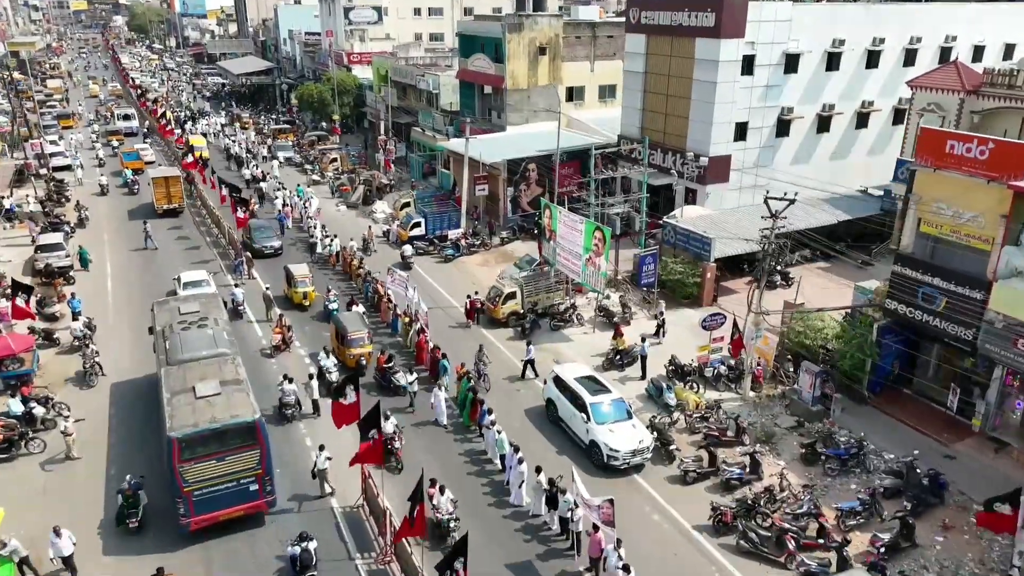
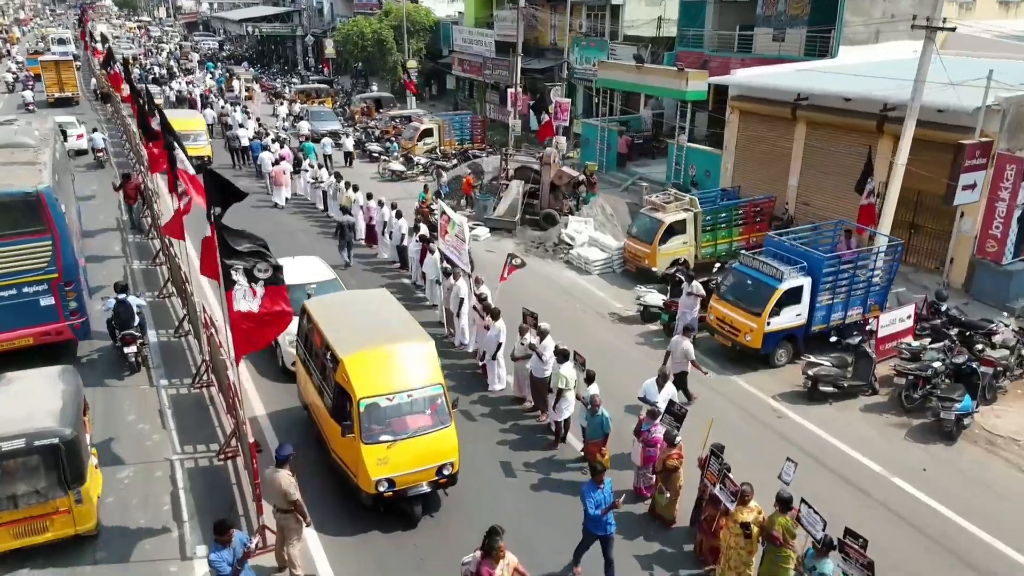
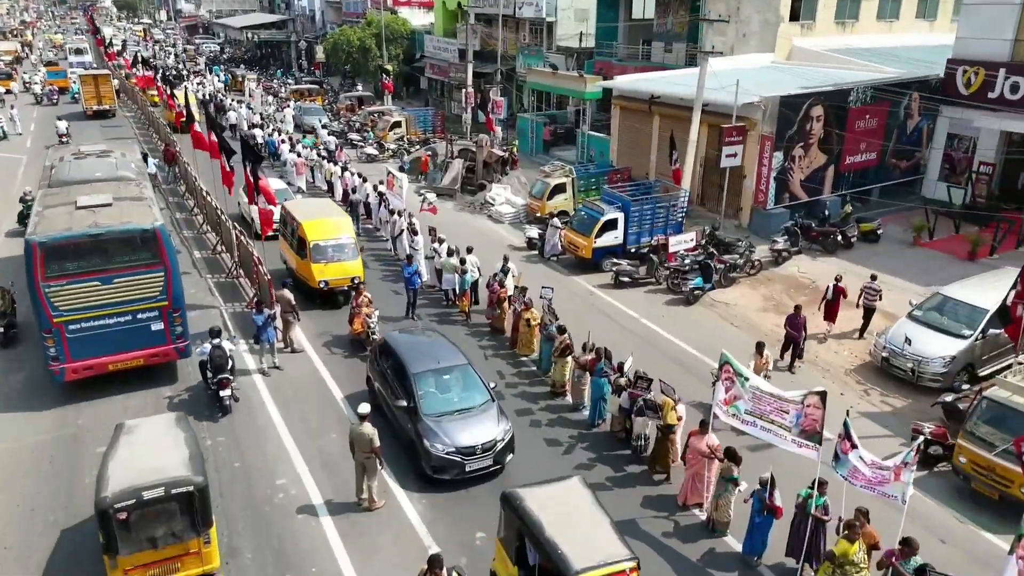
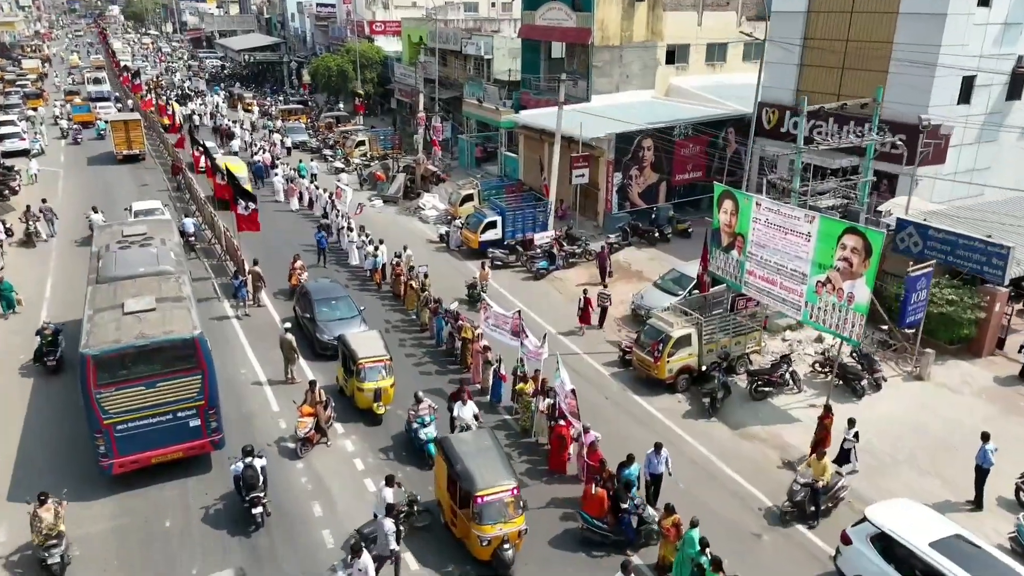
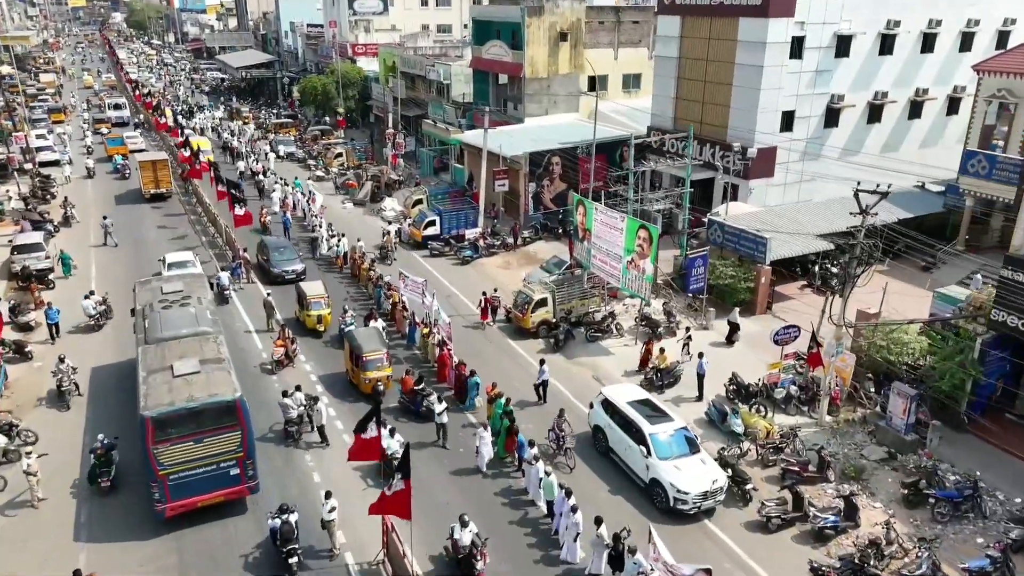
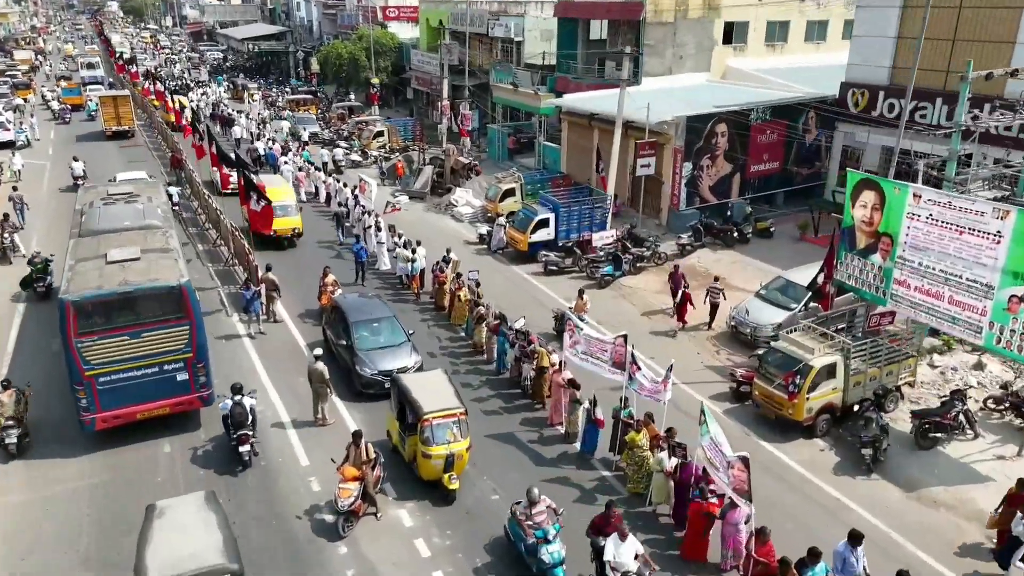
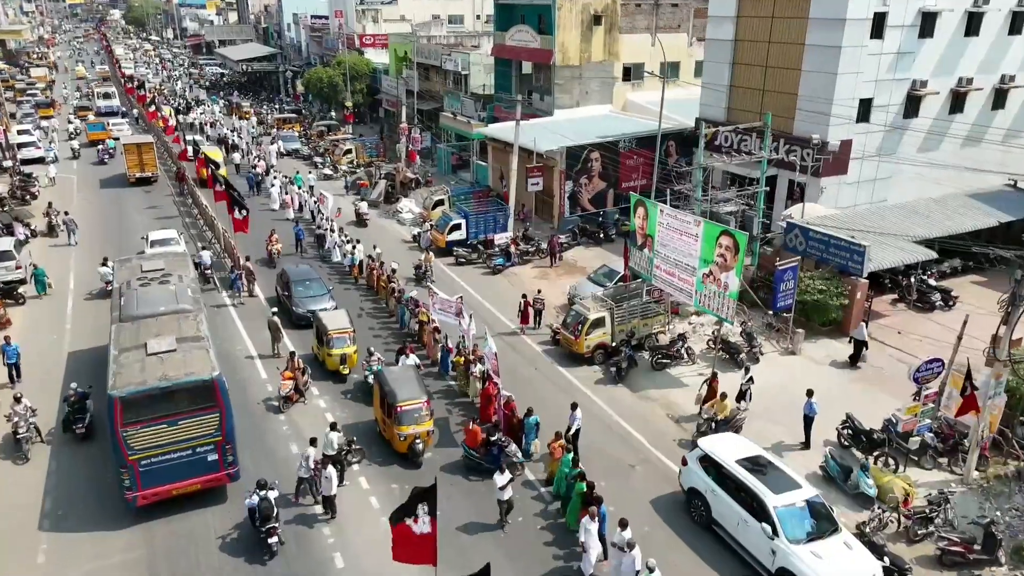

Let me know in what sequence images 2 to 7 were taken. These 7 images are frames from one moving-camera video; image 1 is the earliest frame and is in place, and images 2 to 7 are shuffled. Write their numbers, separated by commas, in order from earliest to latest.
5, 7, 4, 6, 3, 2
